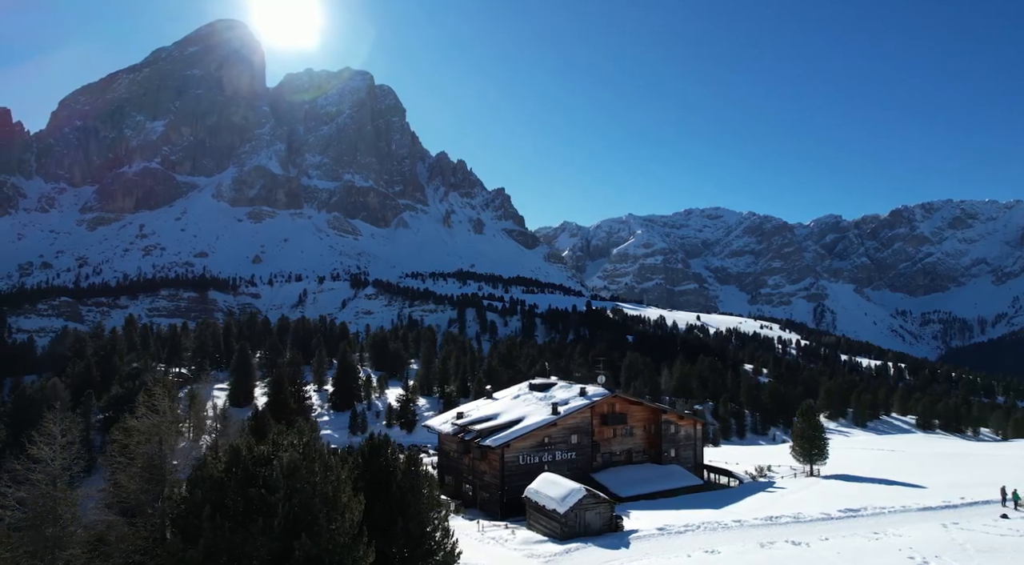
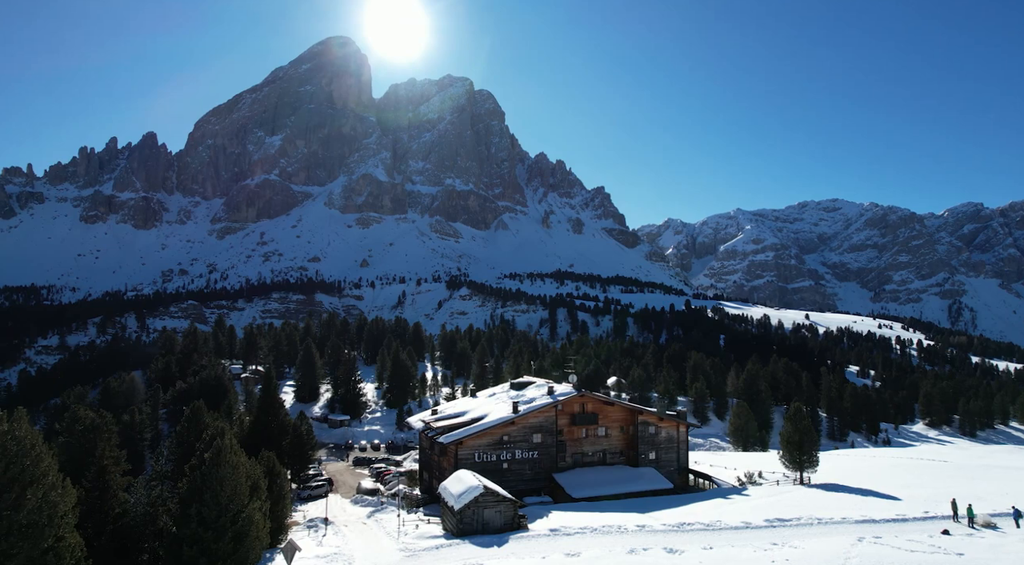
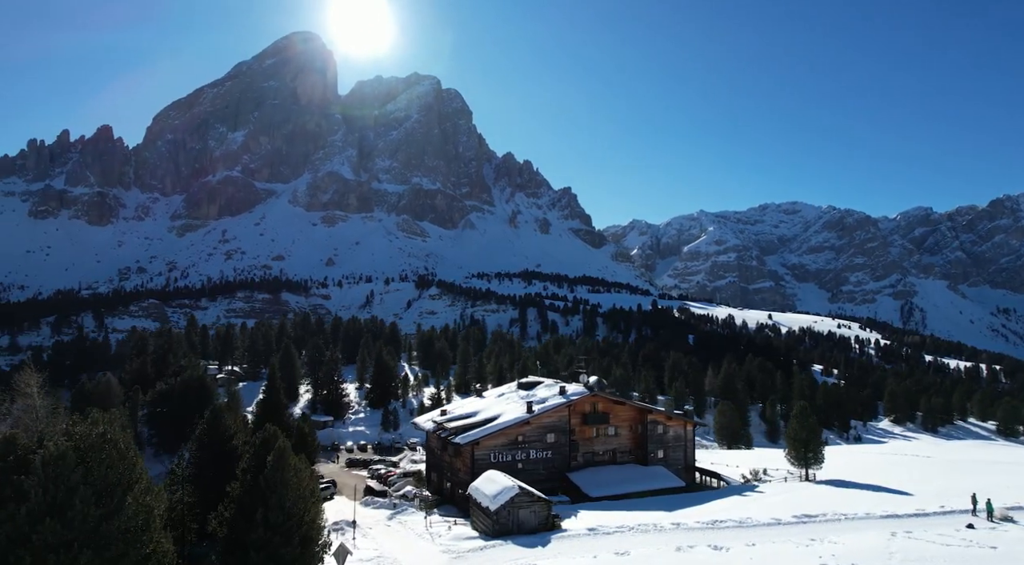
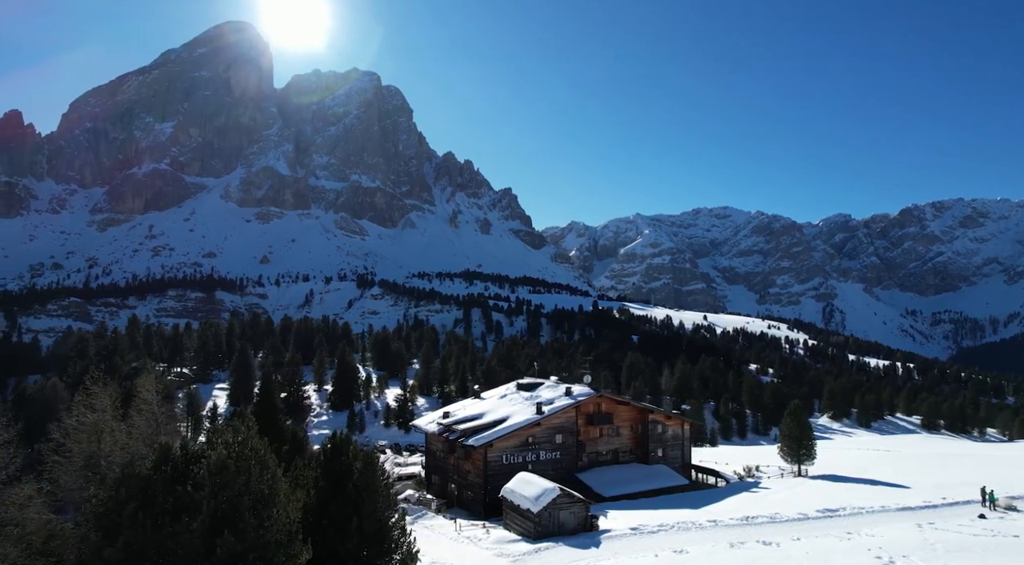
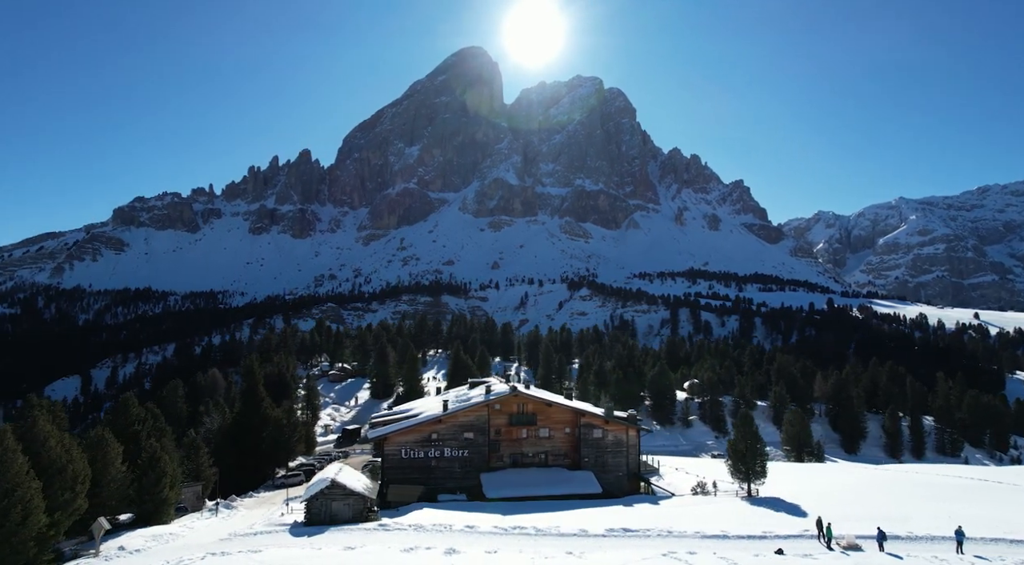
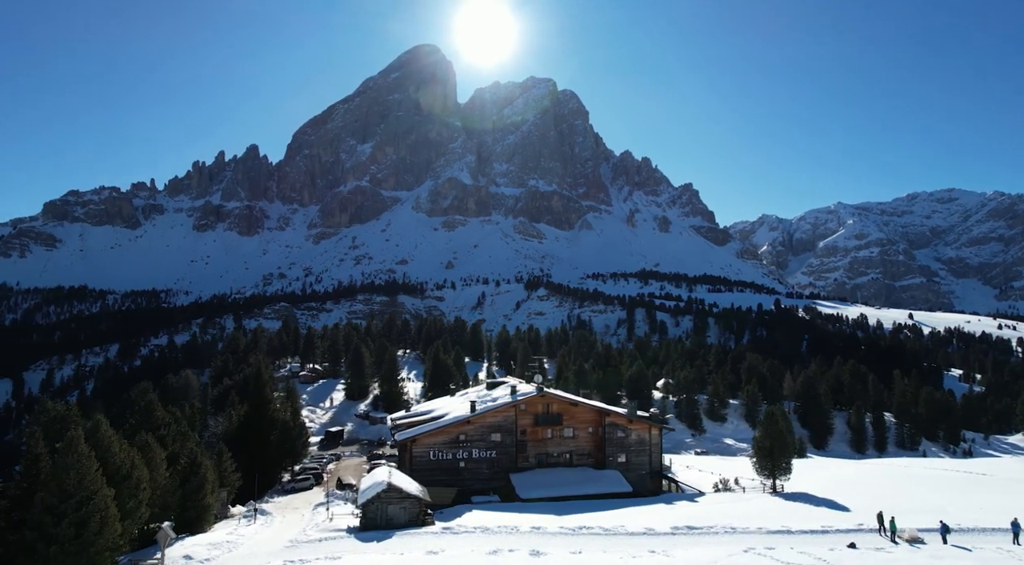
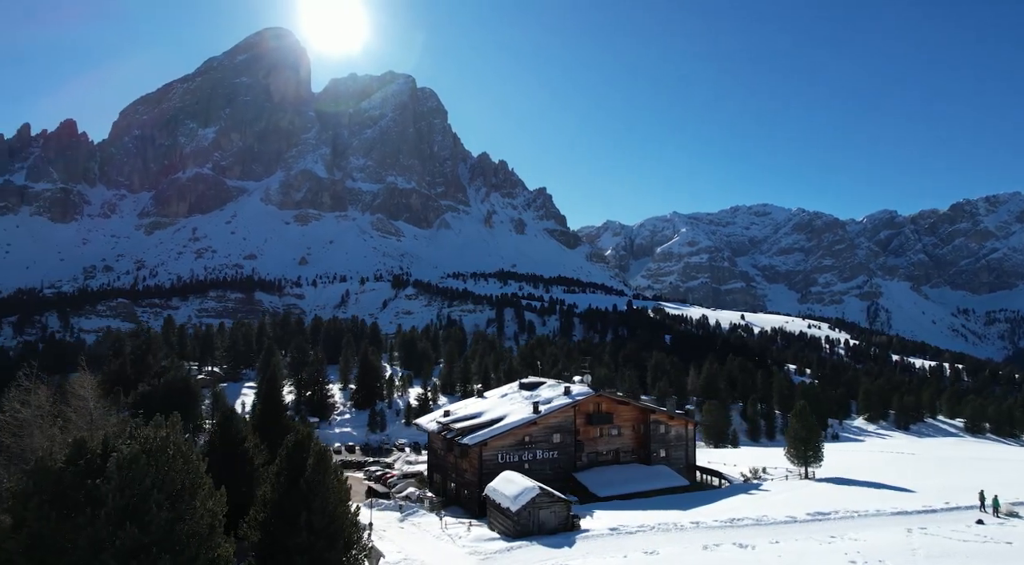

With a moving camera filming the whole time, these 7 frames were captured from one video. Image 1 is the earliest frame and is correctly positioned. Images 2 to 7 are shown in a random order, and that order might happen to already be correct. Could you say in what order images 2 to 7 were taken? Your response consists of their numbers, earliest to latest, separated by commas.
4, 7, 3, 2, 6, 5
